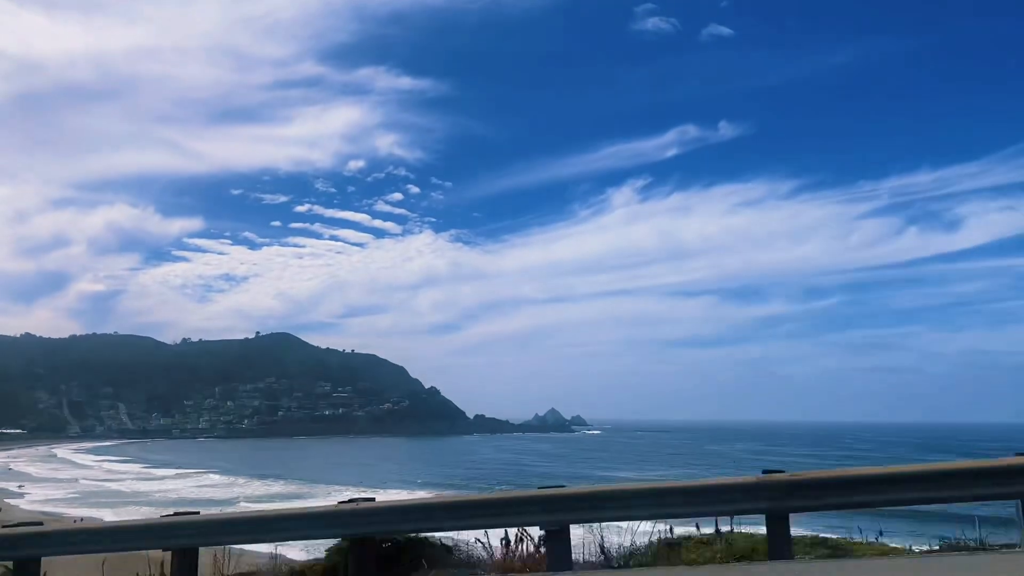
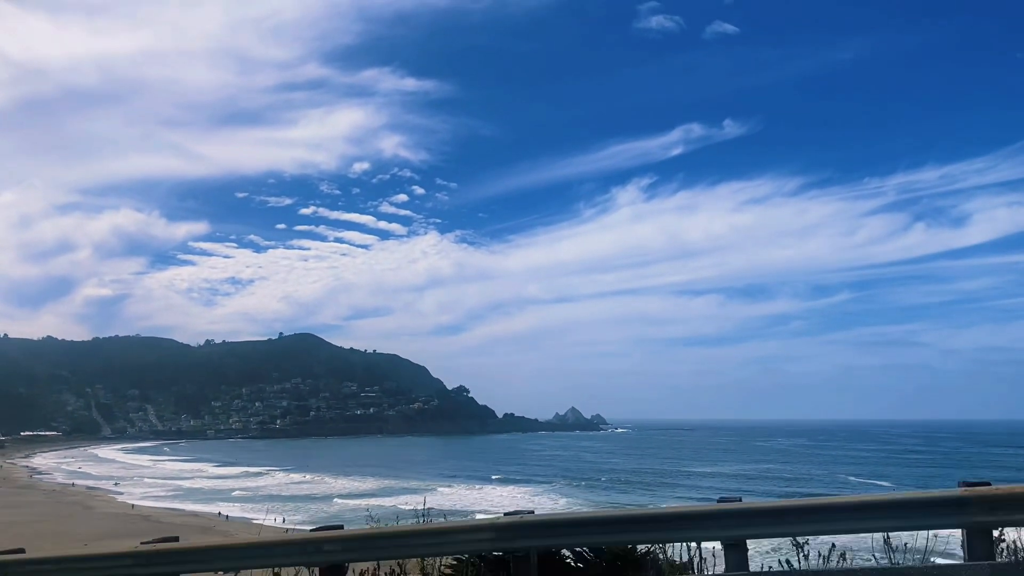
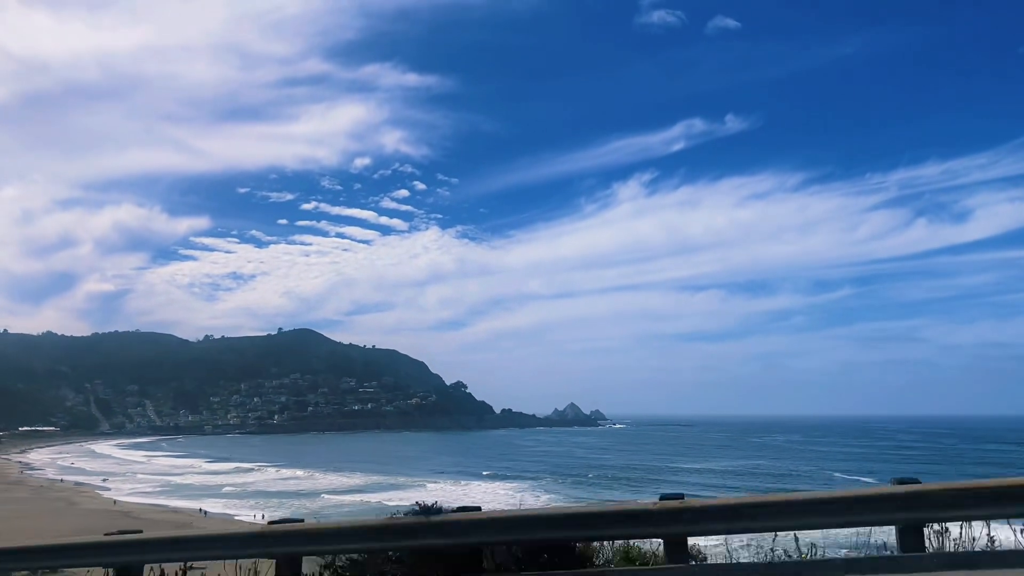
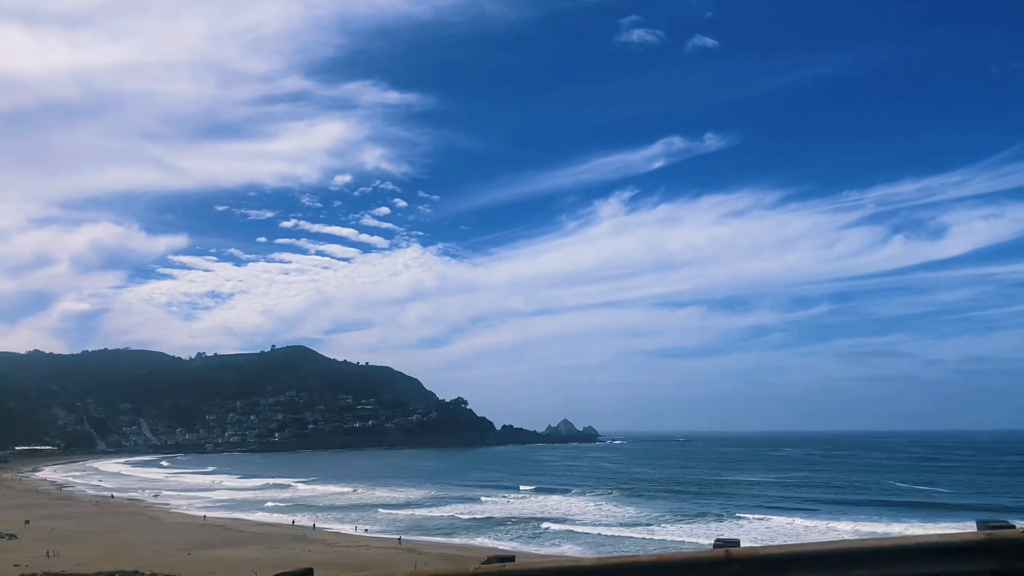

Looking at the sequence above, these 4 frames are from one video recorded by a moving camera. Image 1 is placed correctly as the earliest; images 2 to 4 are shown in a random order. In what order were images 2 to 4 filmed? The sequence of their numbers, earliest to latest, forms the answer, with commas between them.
3, 2, 4
